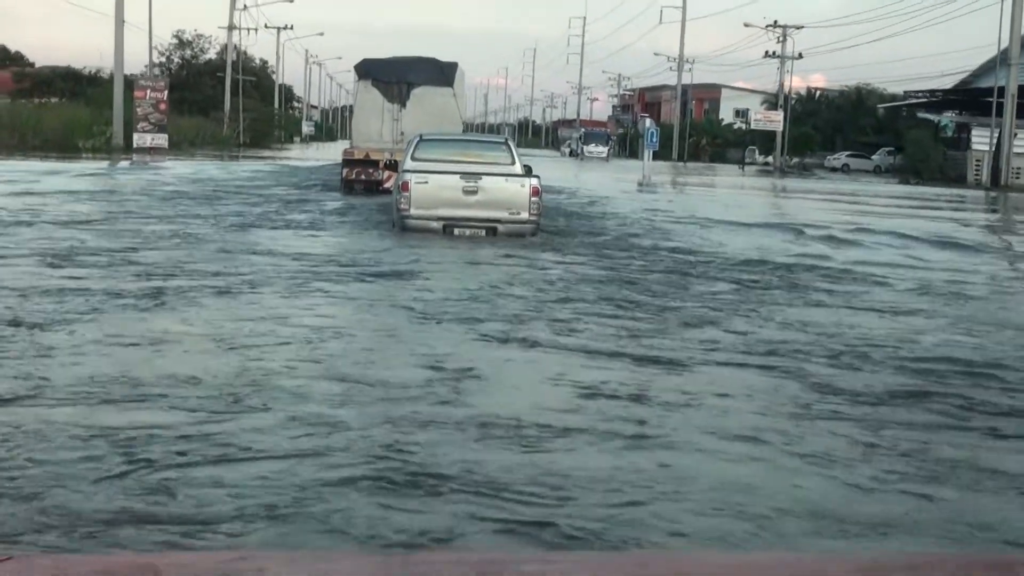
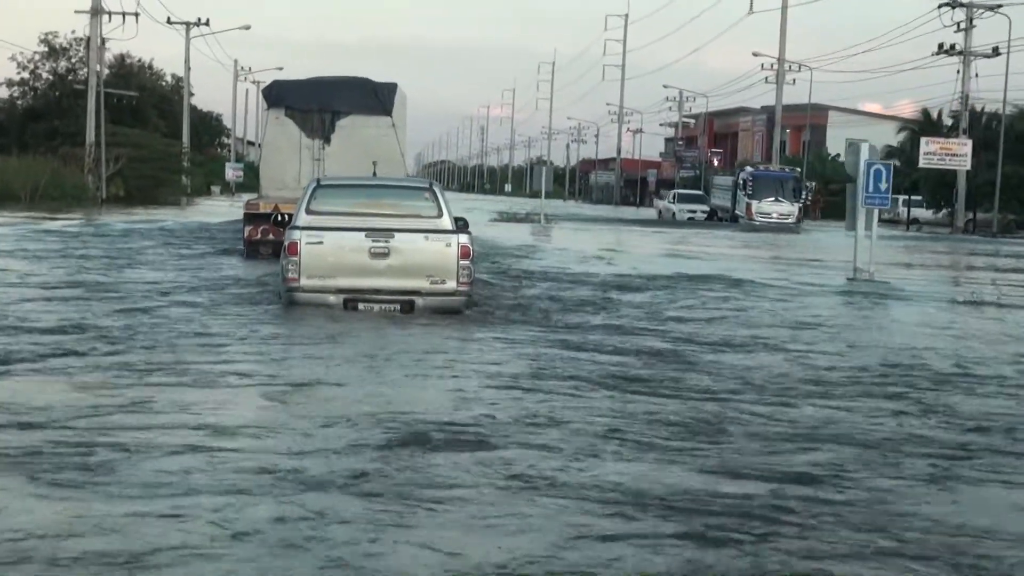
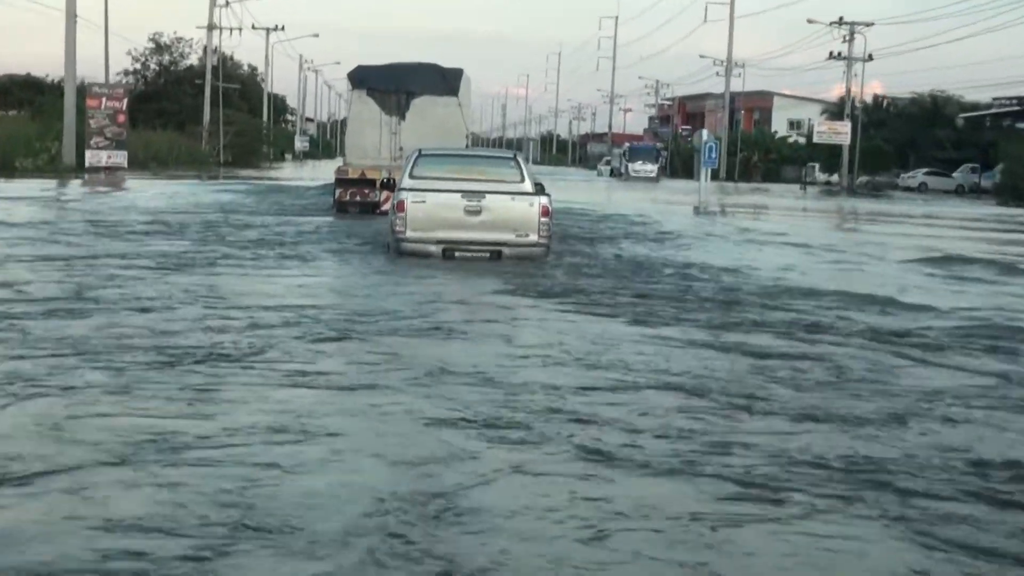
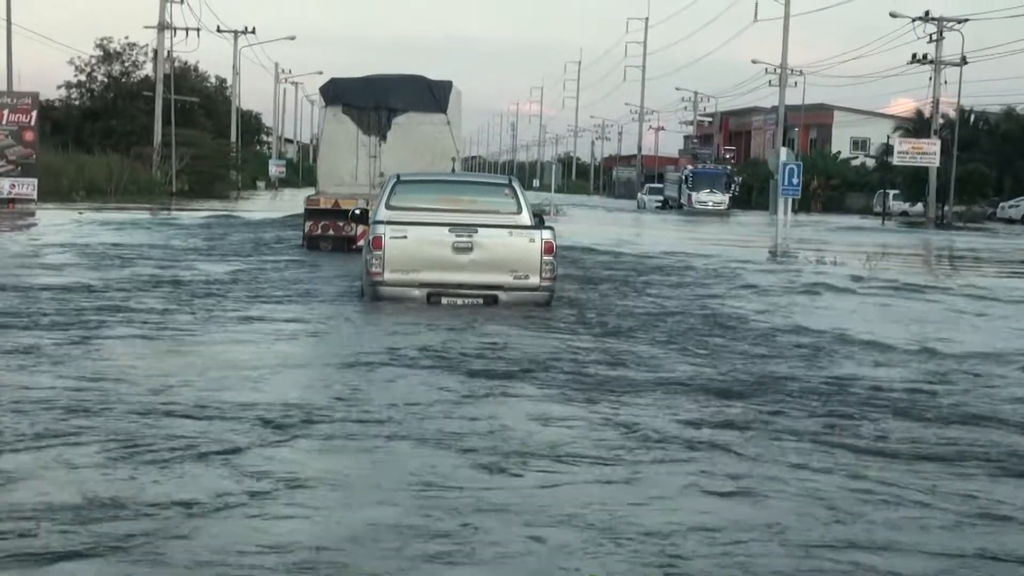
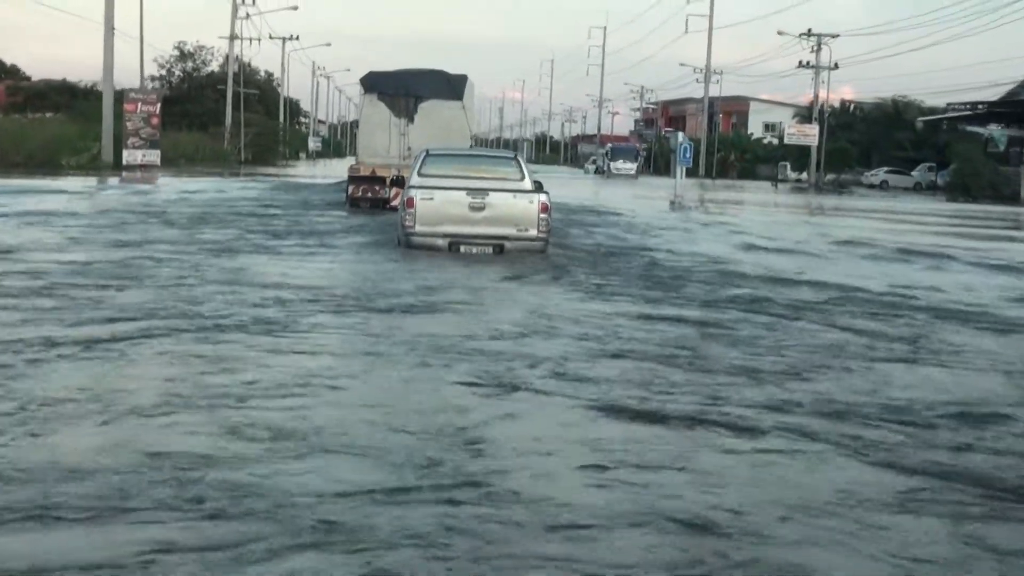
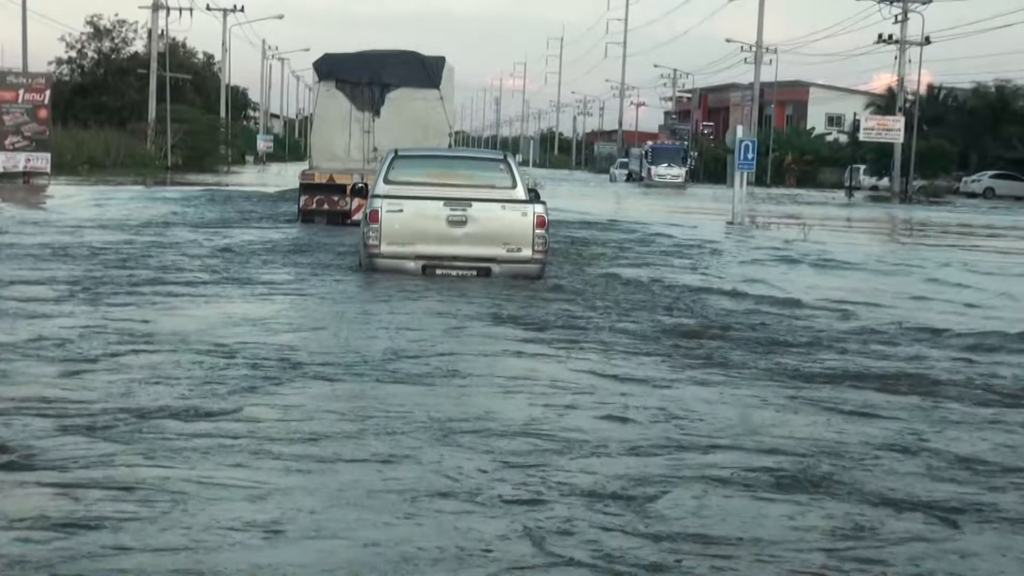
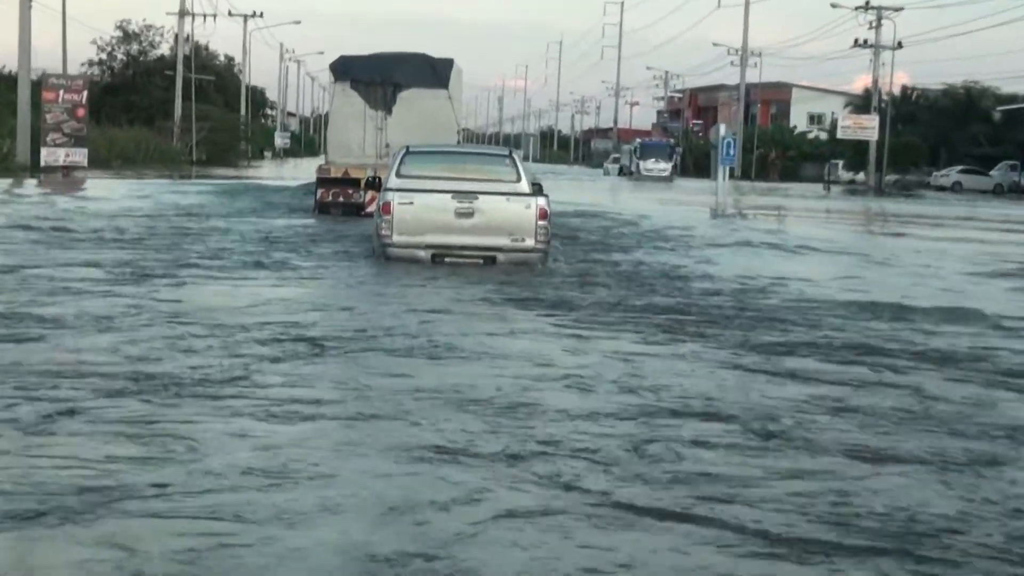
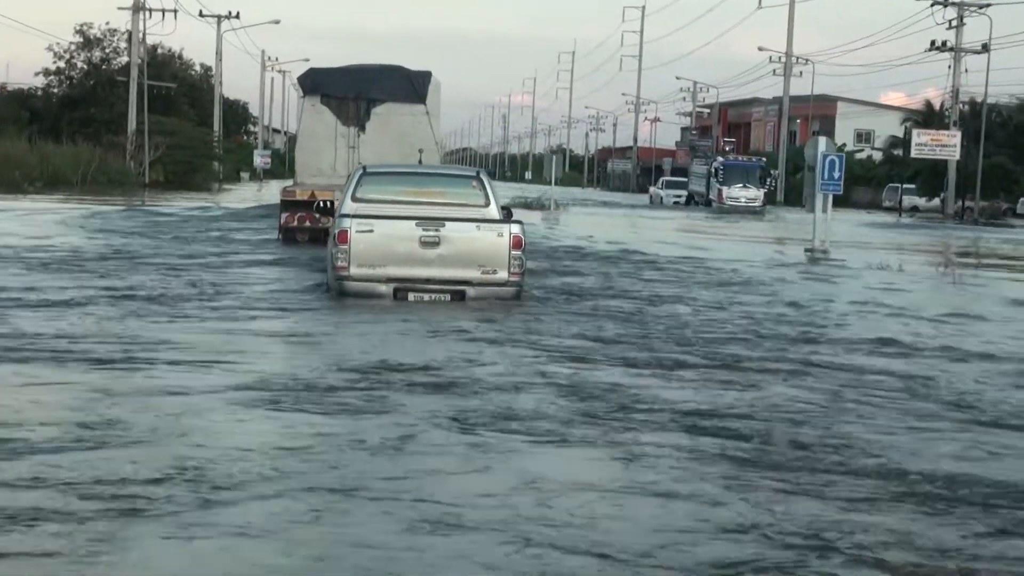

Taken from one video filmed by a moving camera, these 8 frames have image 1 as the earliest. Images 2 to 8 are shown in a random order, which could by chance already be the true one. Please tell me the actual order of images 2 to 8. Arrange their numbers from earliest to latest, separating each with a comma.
5, 3, 7, 6, 4, 8, 2
